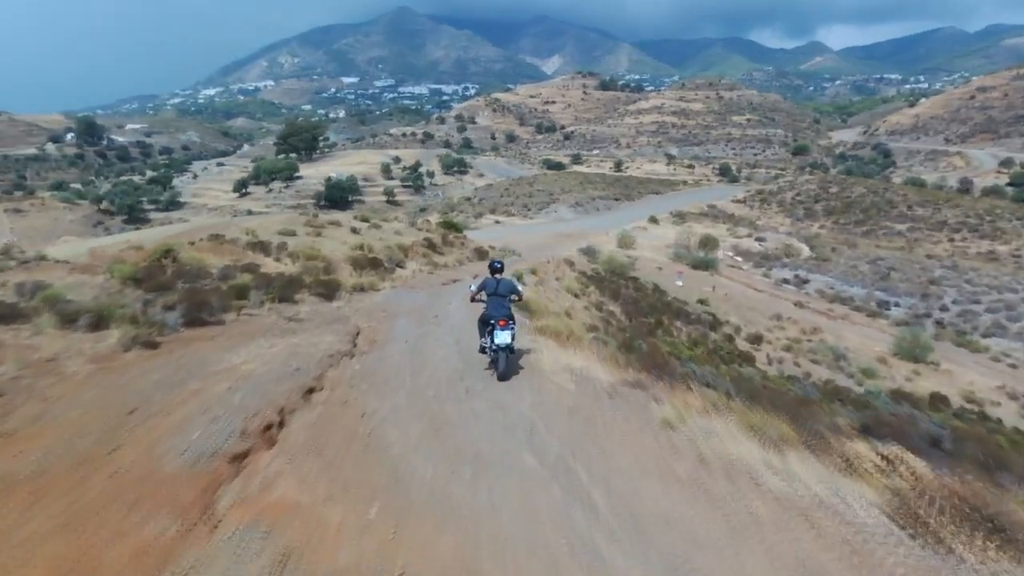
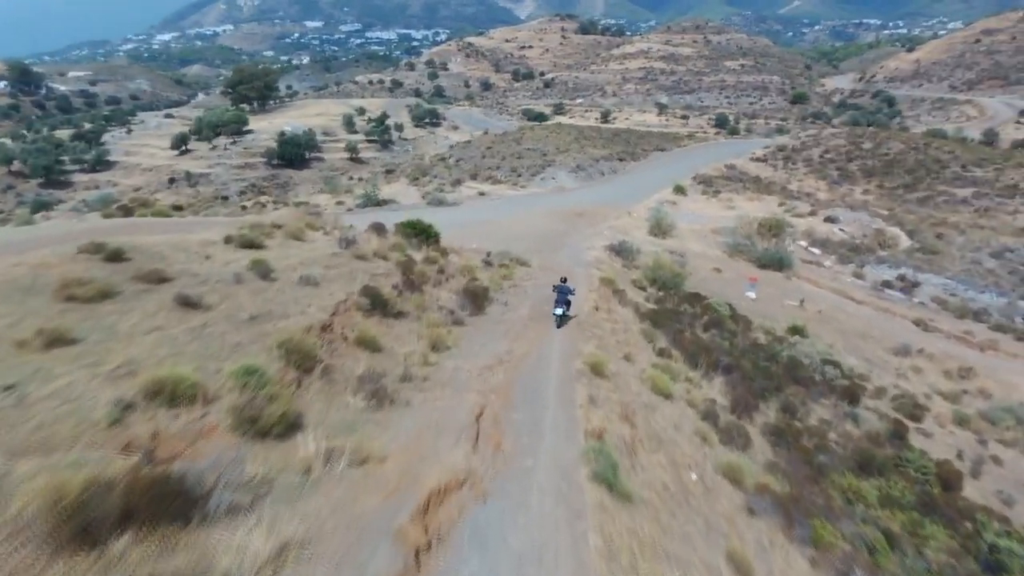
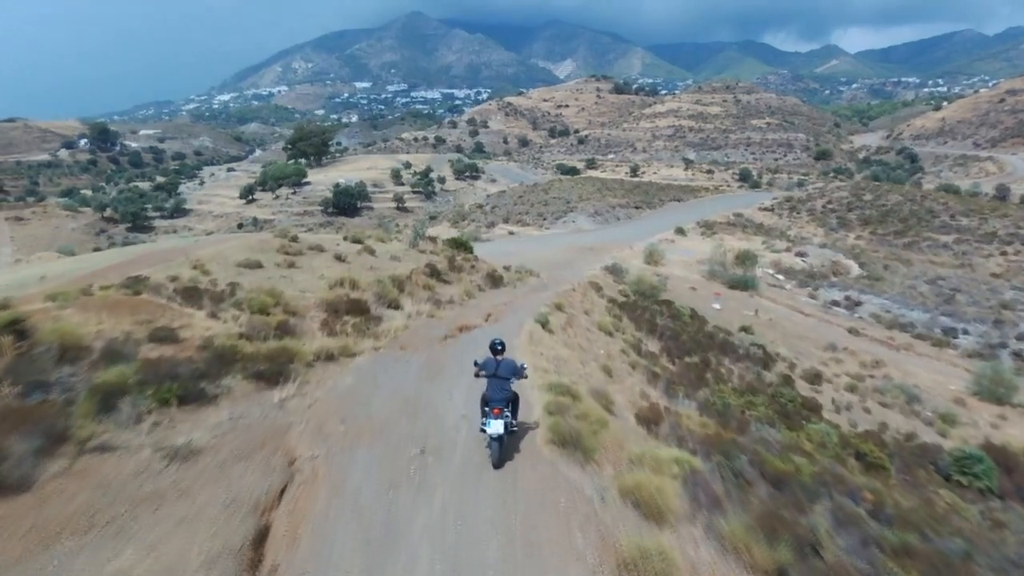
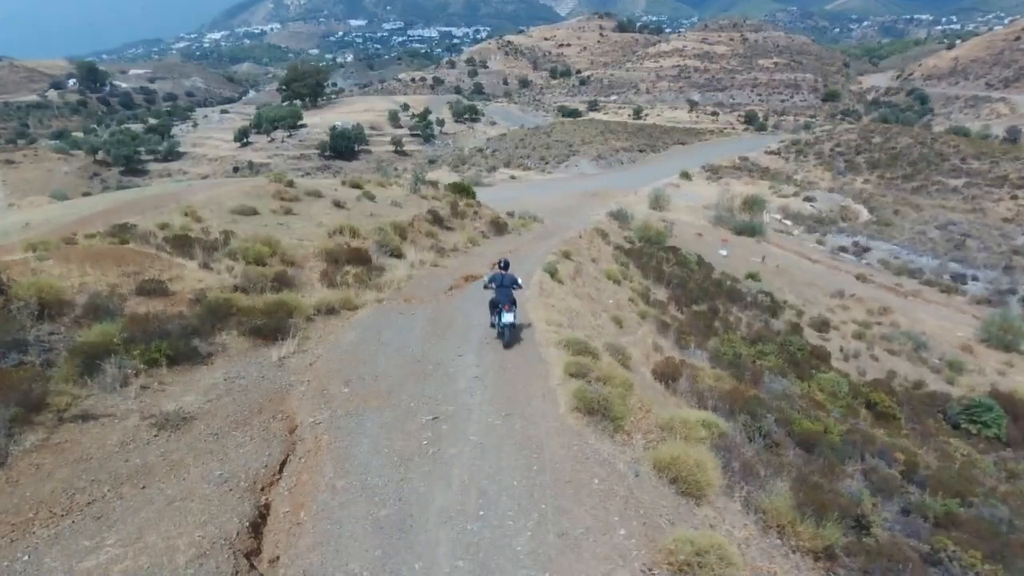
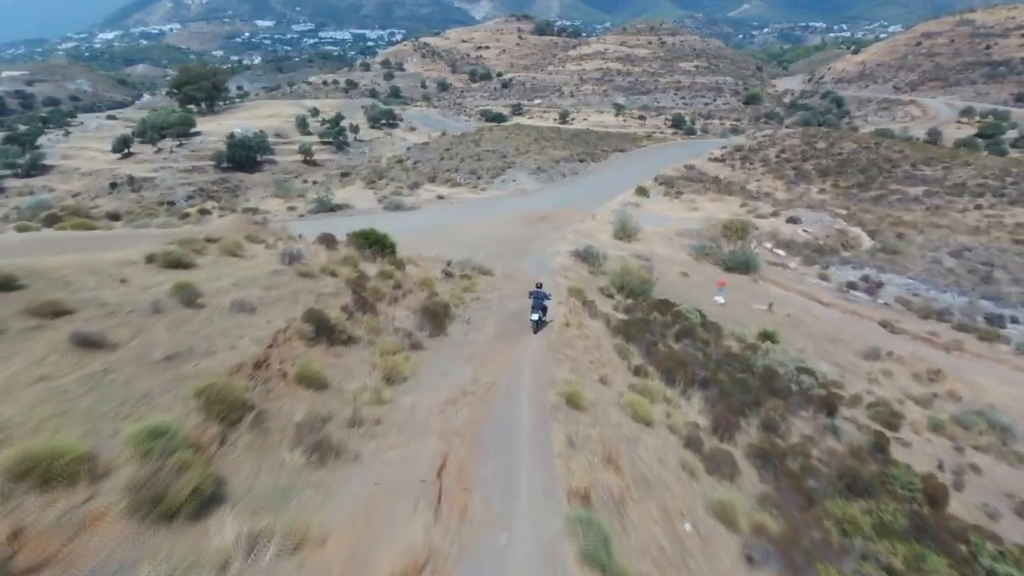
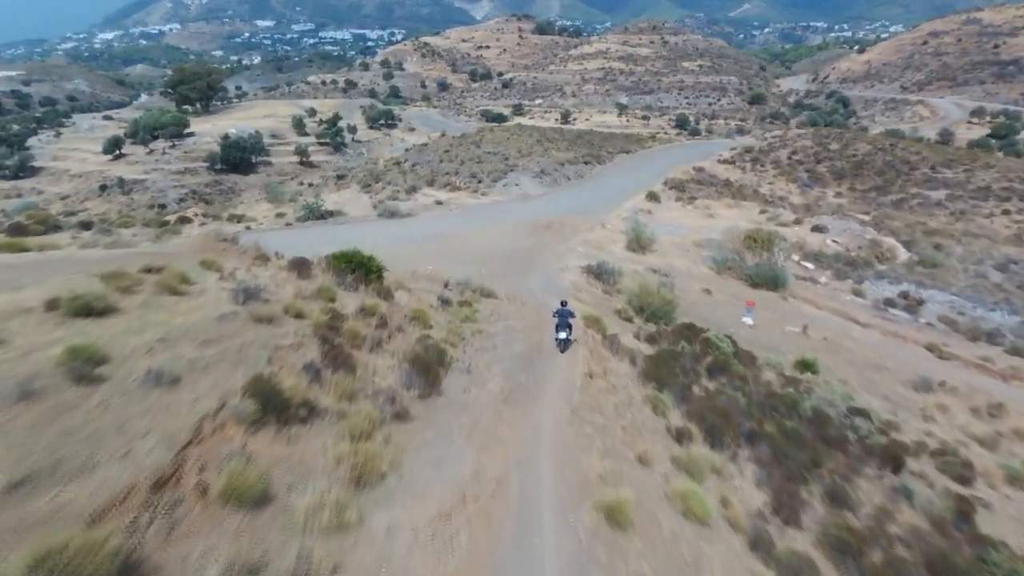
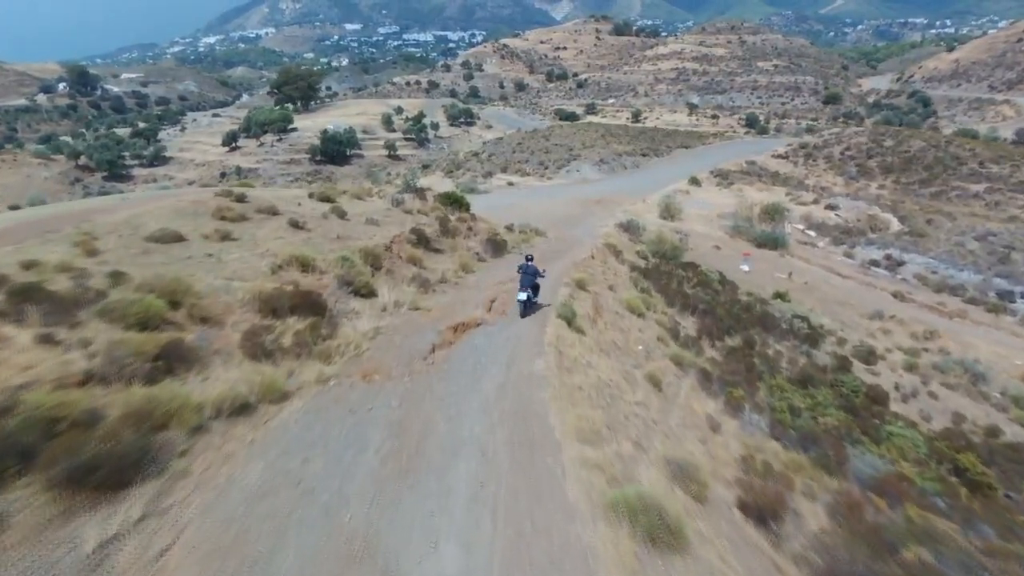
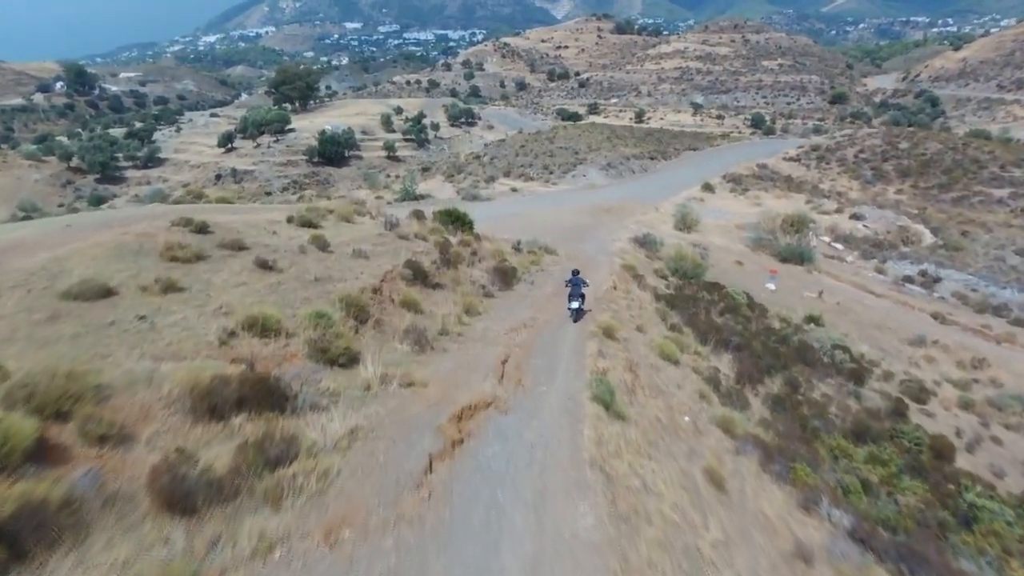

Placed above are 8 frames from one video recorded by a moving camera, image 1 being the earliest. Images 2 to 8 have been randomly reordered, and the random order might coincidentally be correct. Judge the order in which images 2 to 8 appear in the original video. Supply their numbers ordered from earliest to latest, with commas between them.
3, 4, 7, 8, 2, 5, 6
